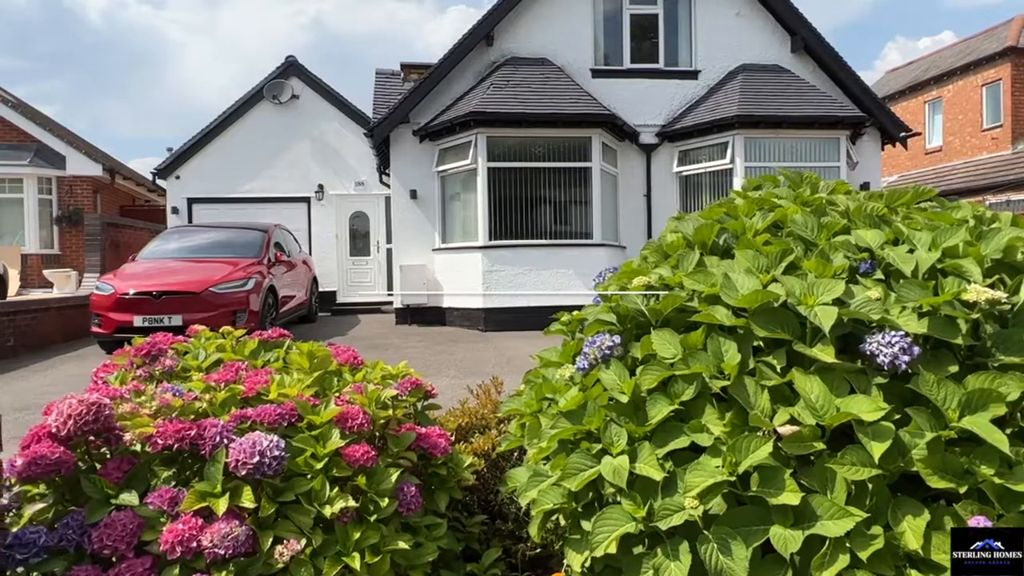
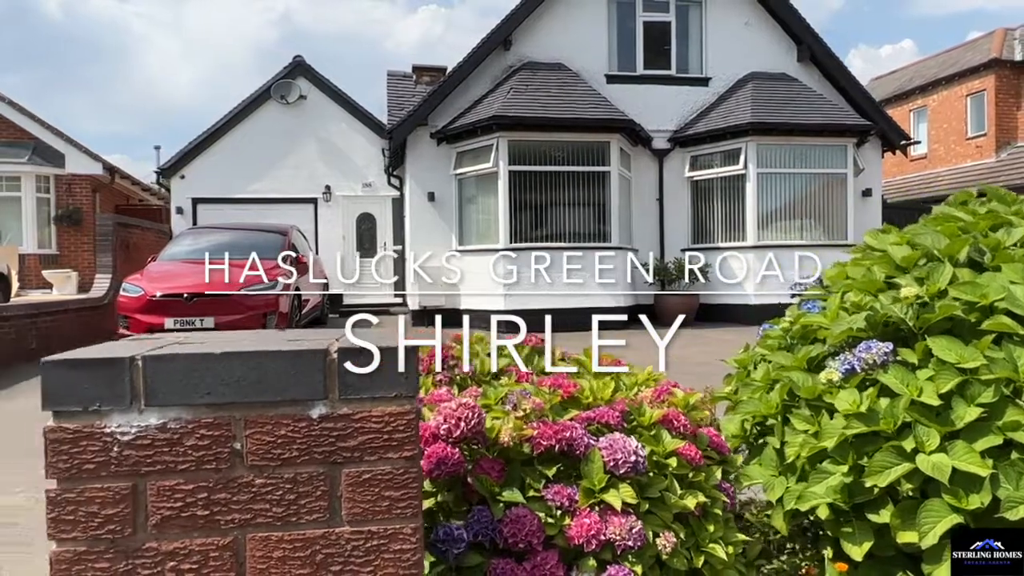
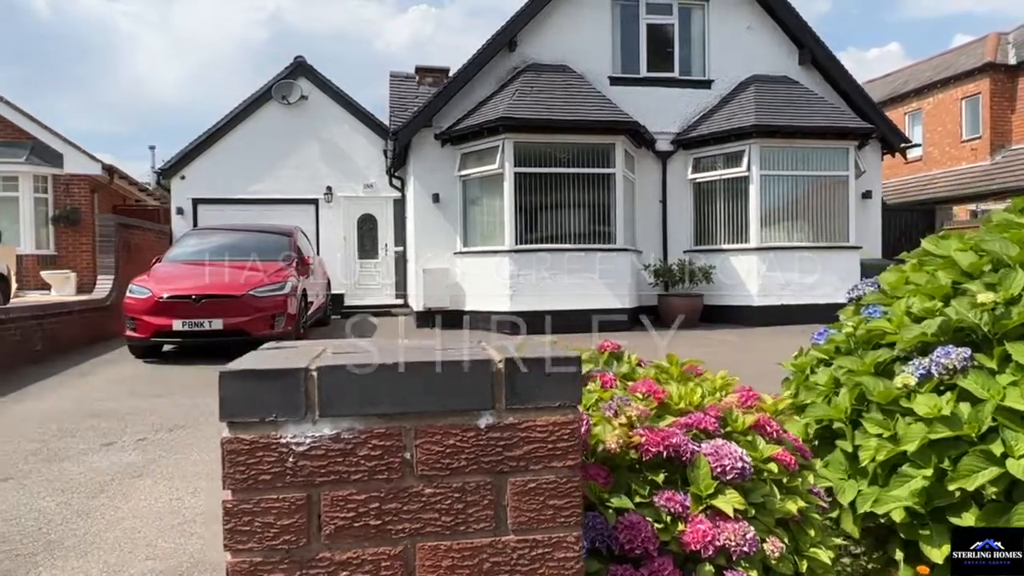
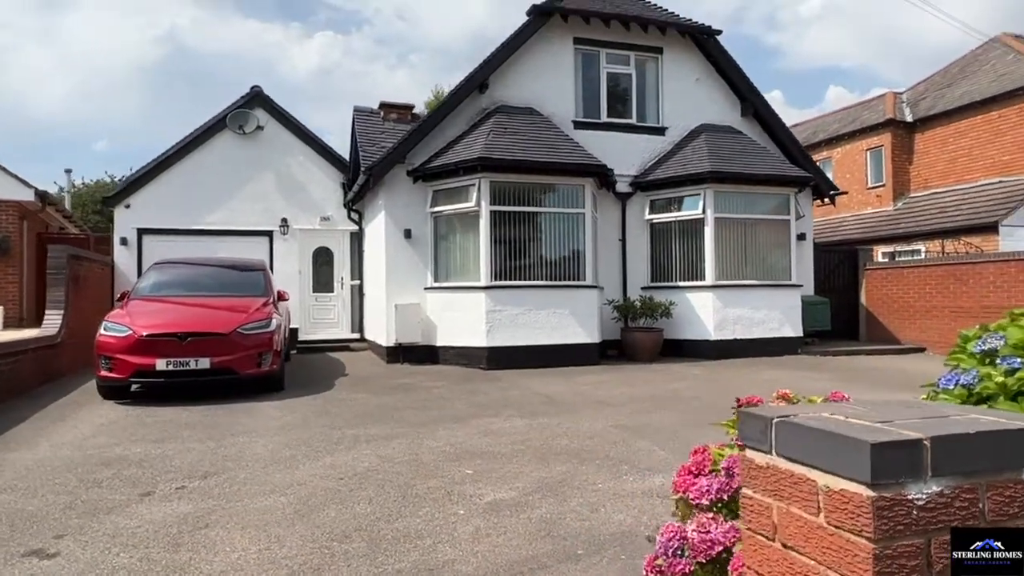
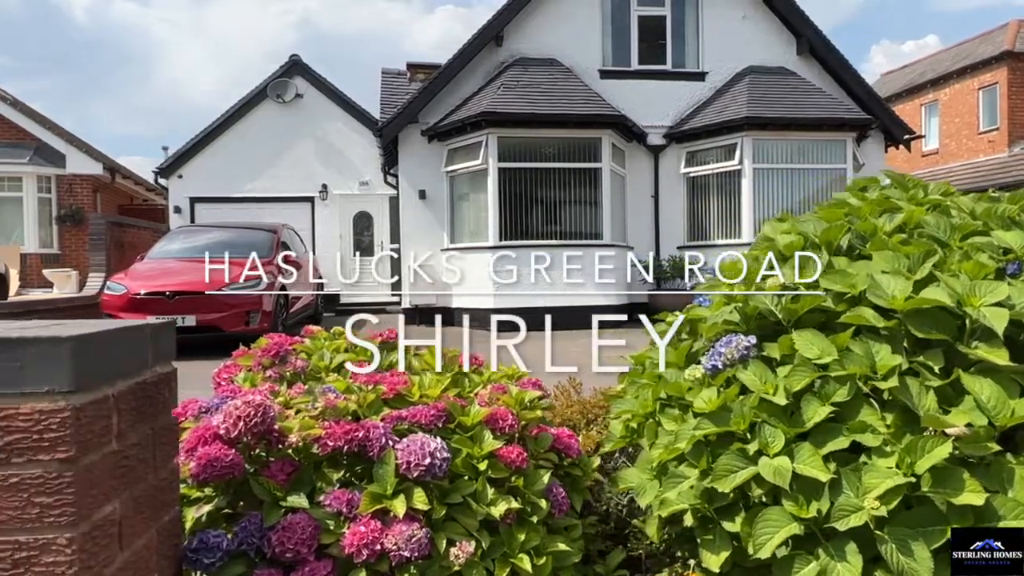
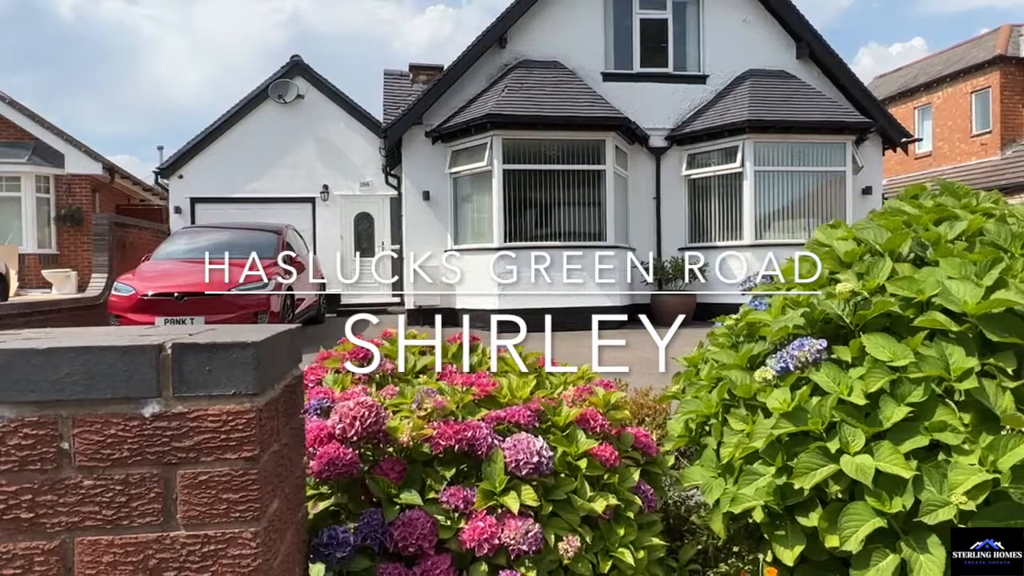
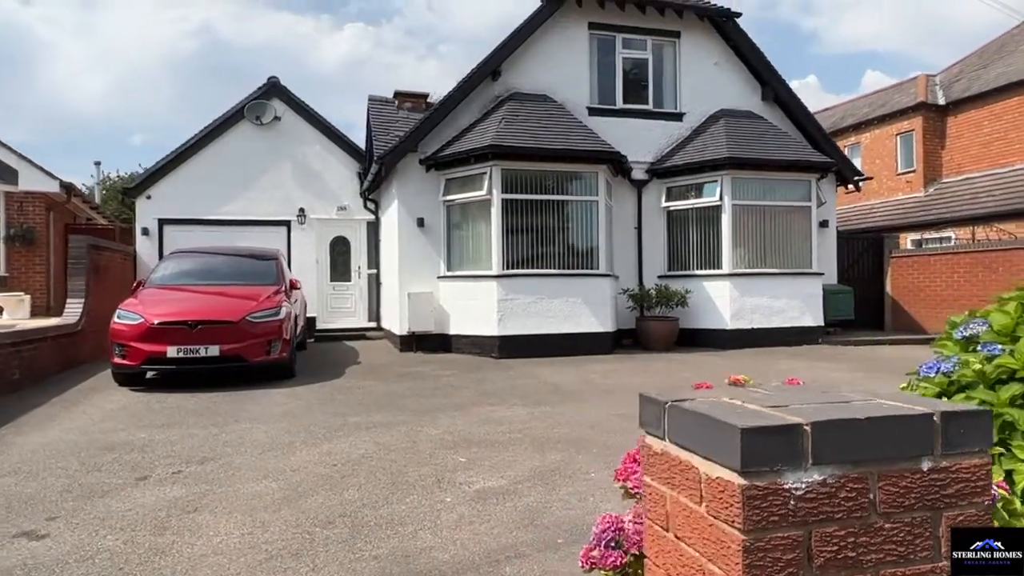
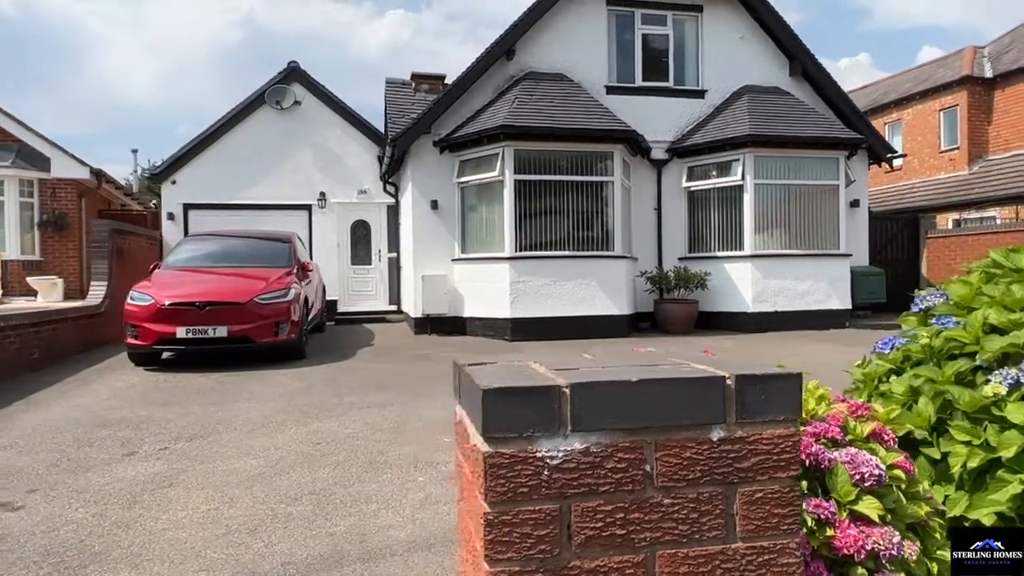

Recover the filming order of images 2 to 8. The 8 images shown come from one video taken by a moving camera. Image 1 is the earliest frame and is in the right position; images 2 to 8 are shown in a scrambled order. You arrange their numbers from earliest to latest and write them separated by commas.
5, 6, 2, 3, 8, 7, 4
